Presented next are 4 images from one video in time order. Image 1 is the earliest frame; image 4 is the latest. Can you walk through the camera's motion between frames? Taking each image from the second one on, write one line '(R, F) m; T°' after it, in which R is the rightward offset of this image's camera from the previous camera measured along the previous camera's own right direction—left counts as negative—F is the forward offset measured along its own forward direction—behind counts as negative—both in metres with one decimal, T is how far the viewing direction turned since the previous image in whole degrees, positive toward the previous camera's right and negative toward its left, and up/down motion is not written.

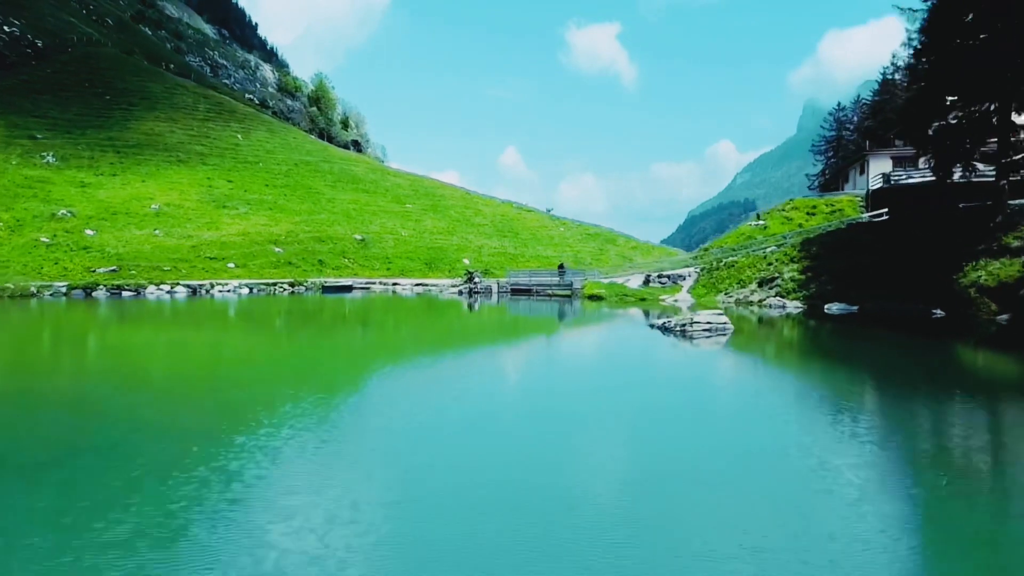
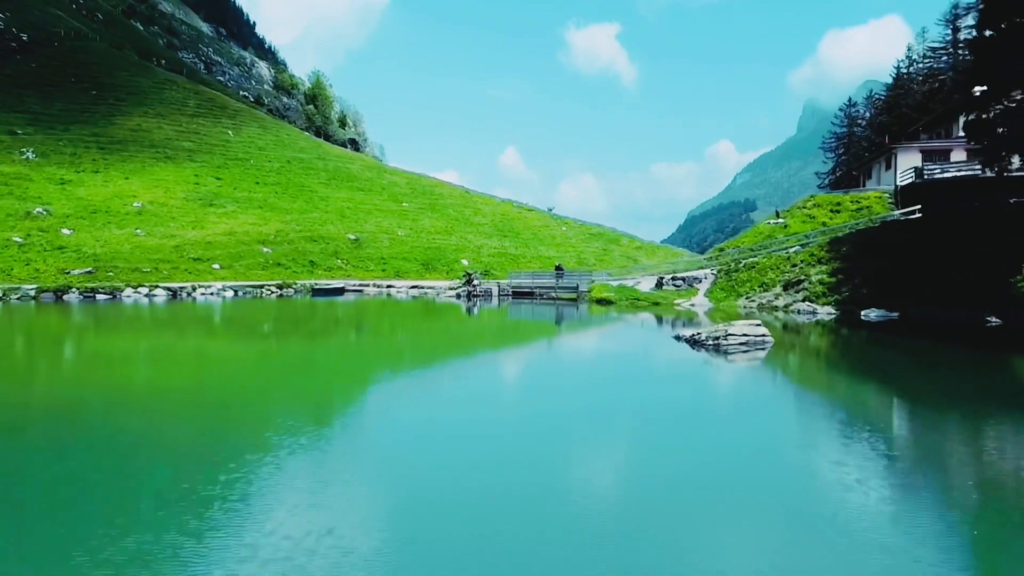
(-0.1, +3.6) m; 0°
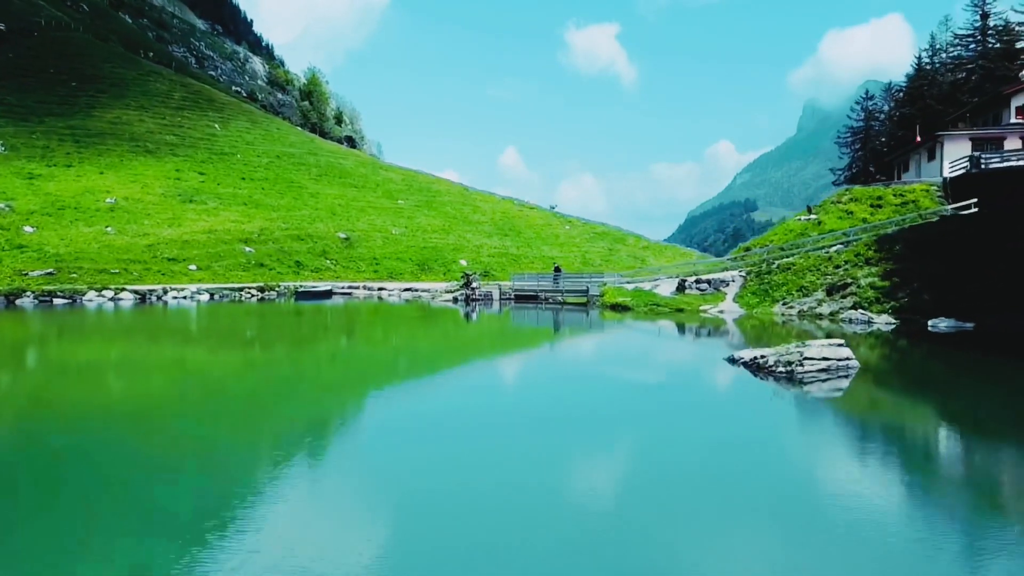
(-0.2, +5.0) m; 0°
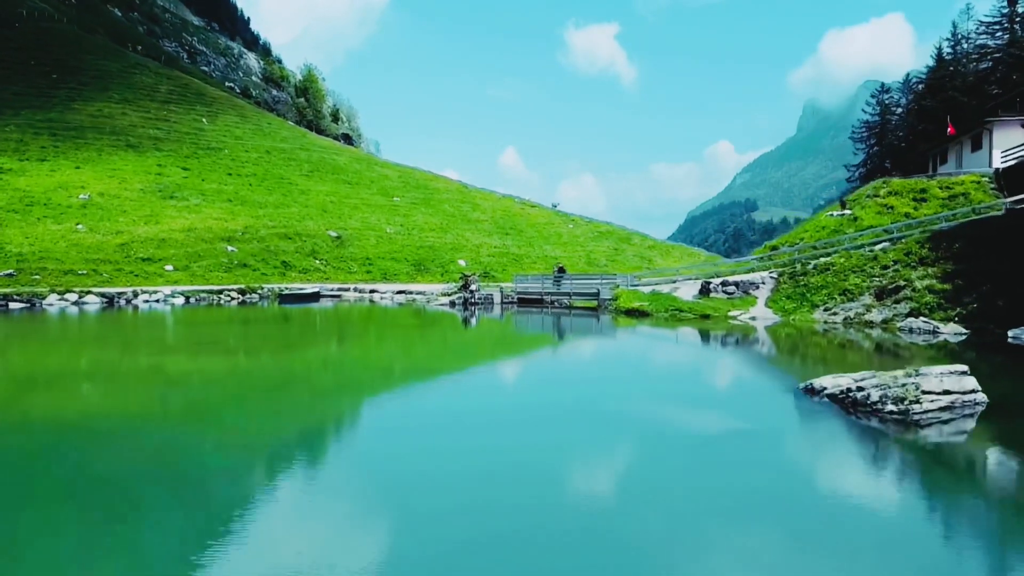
(-0.2, +4.3) m; 0°
